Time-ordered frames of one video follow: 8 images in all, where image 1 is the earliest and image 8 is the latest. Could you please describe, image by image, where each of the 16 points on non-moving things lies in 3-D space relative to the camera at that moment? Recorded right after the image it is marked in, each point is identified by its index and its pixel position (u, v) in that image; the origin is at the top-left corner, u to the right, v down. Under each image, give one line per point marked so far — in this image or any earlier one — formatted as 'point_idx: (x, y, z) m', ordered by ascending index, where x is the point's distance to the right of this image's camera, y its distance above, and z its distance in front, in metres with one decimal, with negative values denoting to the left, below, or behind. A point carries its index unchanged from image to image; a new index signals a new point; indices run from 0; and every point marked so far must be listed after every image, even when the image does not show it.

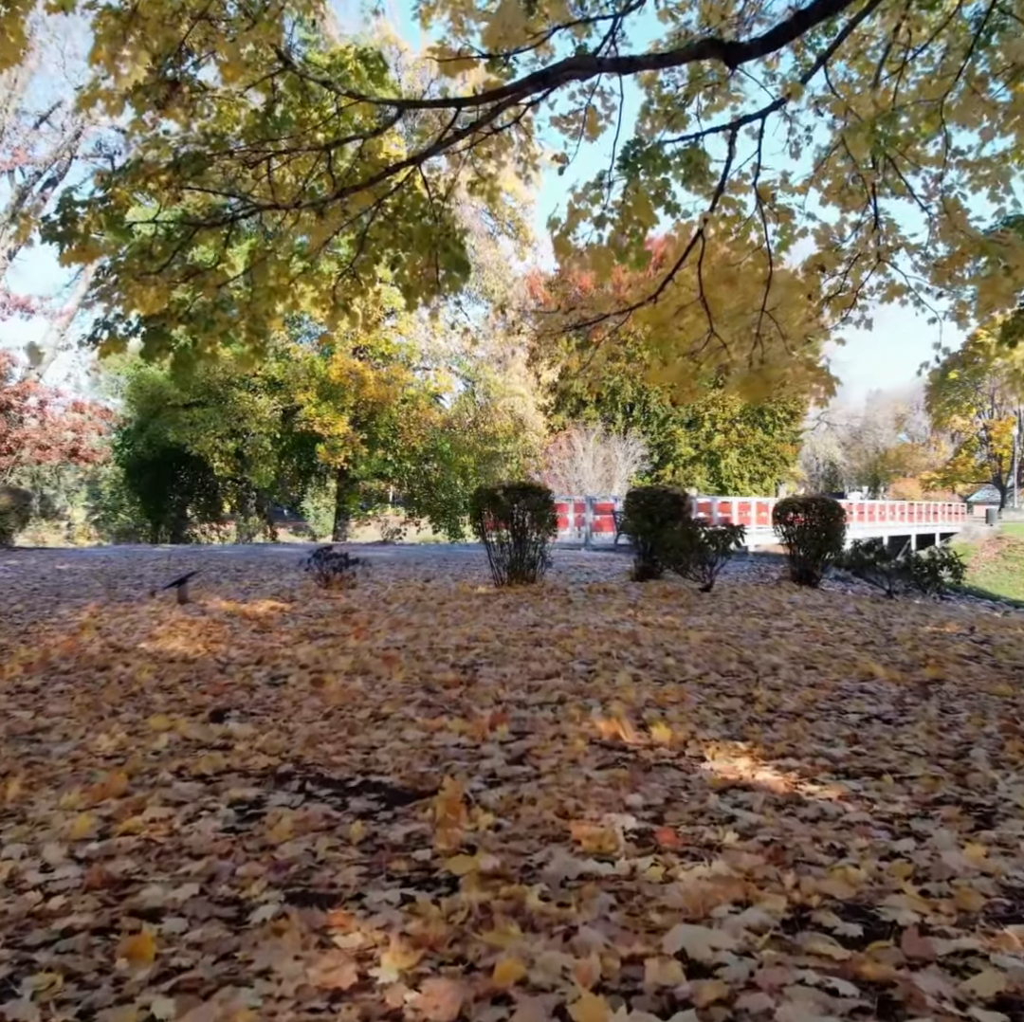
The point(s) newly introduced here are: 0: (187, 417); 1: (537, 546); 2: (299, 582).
0: (-5.3, +1.5, +17.9) m
1: (+0.2, -0.3, +9.2) m
2: (-1.8, -0.6, +9.0) m
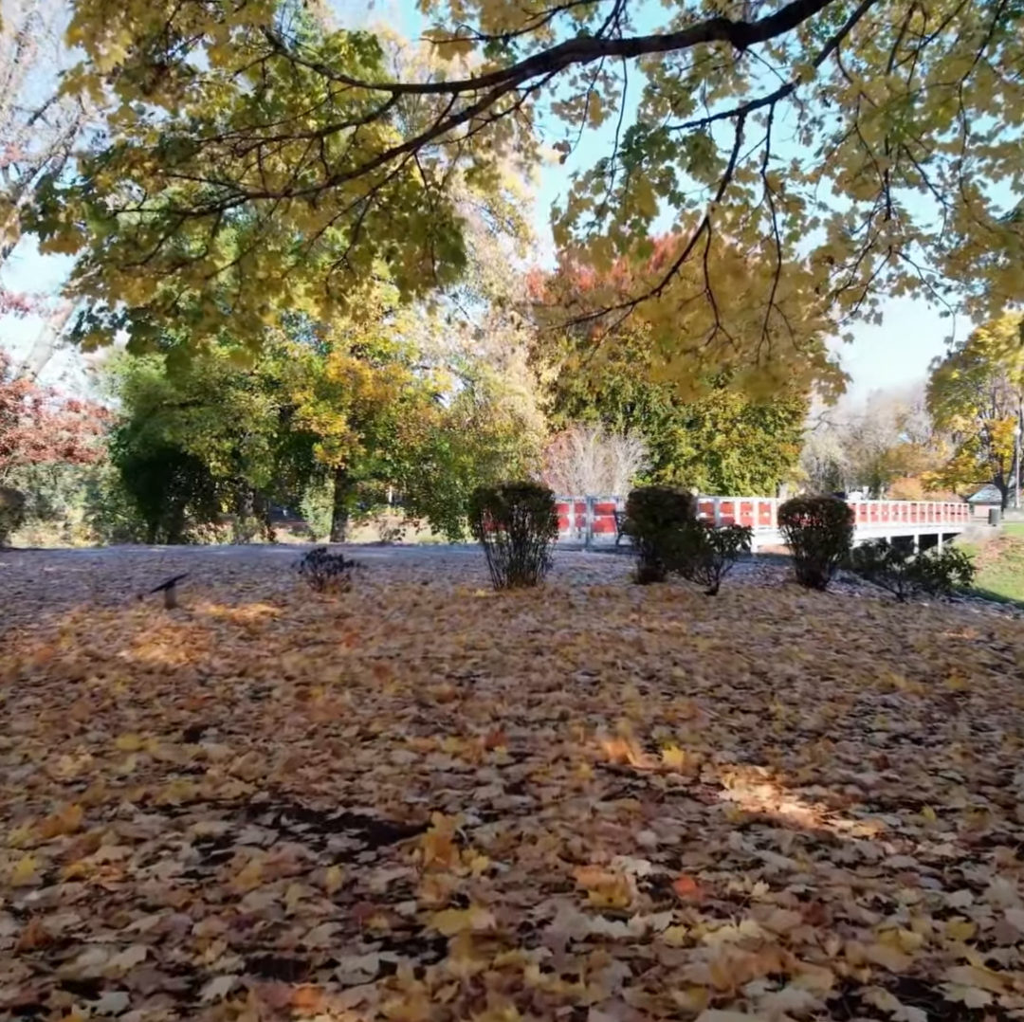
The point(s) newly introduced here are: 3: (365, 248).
0: (-5.3, +1.5, +17.7) m
1: (+0.2, -0.3, +8.9) m
2: (-1.8, -0.6, +8.8) m
3: (-0.9, +1.6, +6.9) m
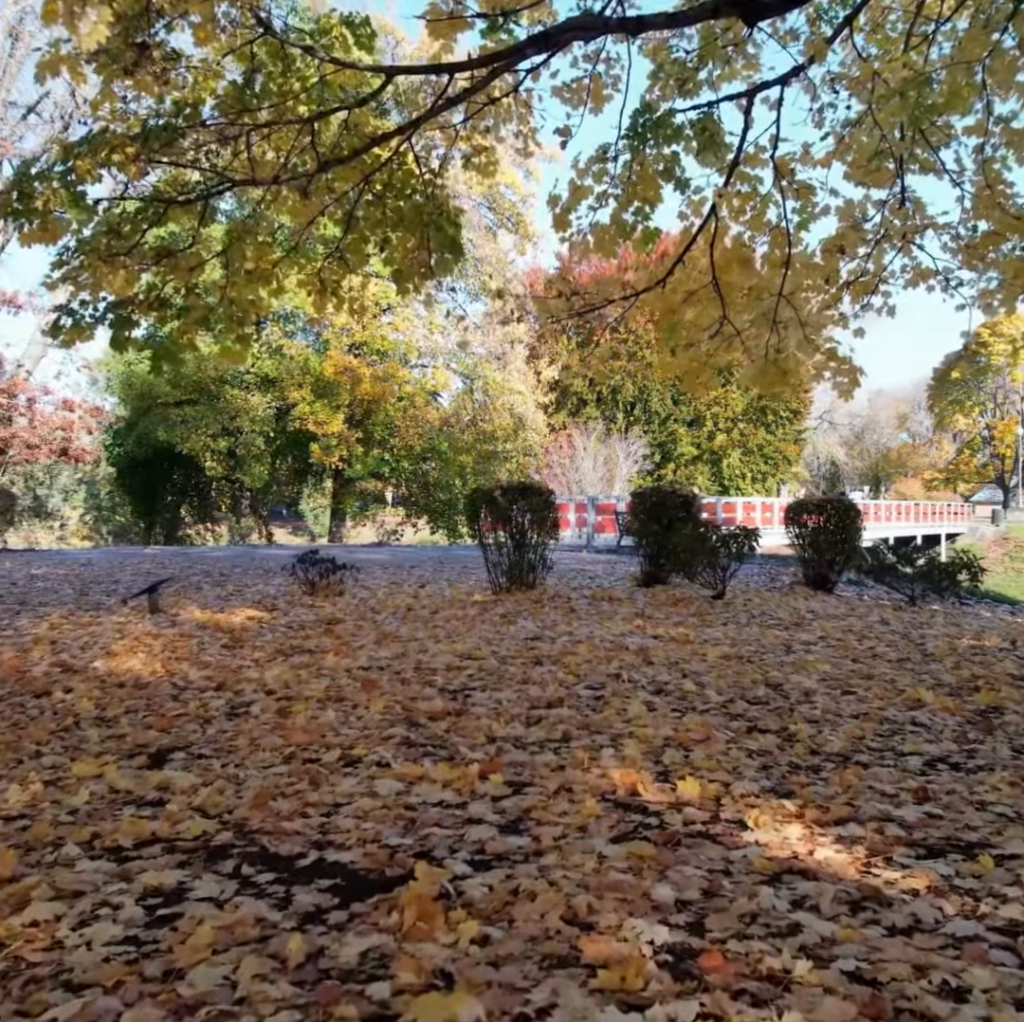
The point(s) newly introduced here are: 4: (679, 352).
0: (-5.3, +1.5, +17.4) m
1: (+0.2, -0.3, +8.6) m
2: (-1.8, -0.6, +8.5) m
3: (-0.9, +1.6, +6.6) m
4: (+0.9, +0.8, +6.0) m
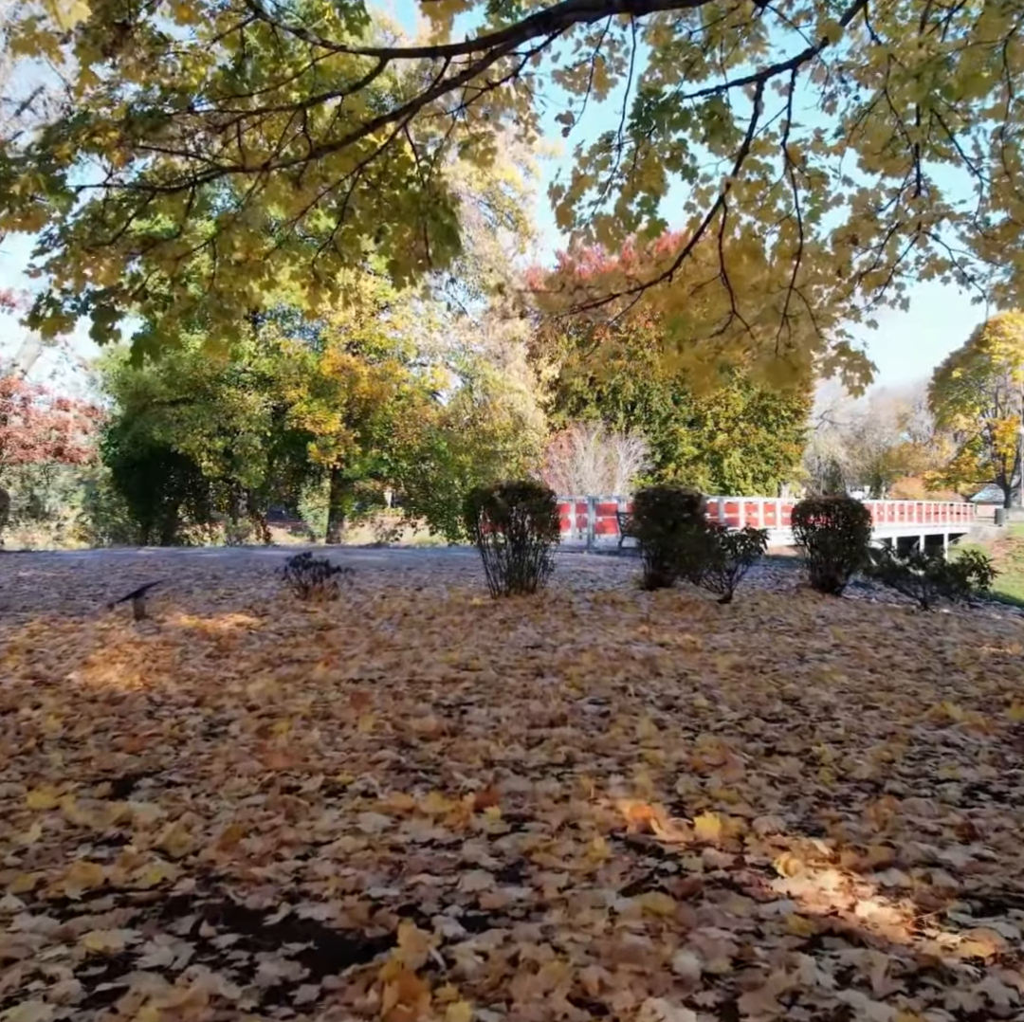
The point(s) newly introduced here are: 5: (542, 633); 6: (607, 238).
0: (-5.3, +1.5, +17.1) m
1: (+0.2, -0.3, +8.3) m
2: (-1.8, -0.6, +8.2) m
3: (-0.9, +1.6, +6.3) m
4: (+0.9, +0.8, +5.8) m
5: (+0.2, -0.7, +5.9) m
6: (+0.5, +1.4, +5.9) m
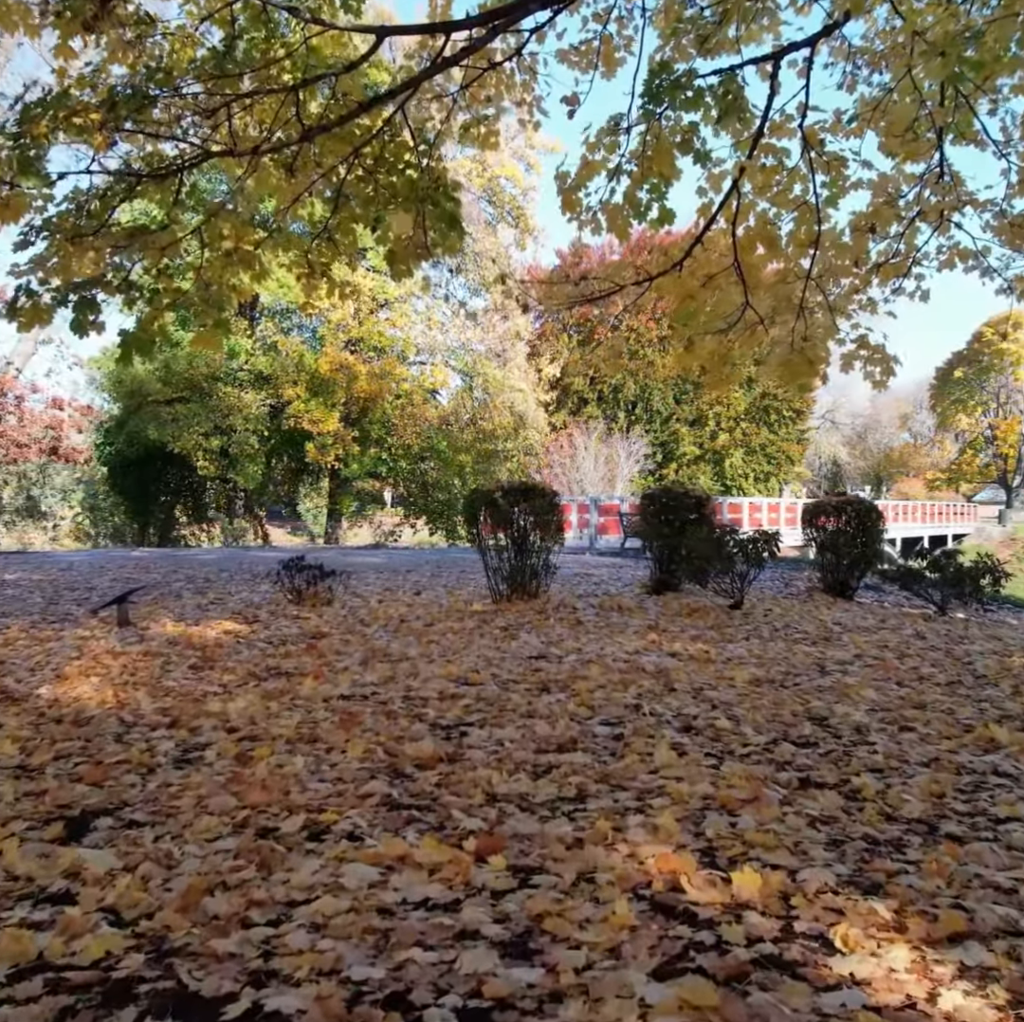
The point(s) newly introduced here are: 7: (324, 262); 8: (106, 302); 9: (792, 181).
0: (-5.3, +1.5, +16.8) m
1: (+0.2, -0.3, +8.0) m
2: (-1.8, -0.6, +7.9) m
3: (-0.9, +1.6, +6.0) m
4: (+0.9, +0.8, +5.4) m
5: (+0.2, -0.7, +5.6) m
6: (+0.5, +1.4, +5.6) m
7: (-1.1, +1.4, +6.2) m
8: (-1.9, +1.0, +5.2) m
9: (+1.5, +1.8, +5.9) m
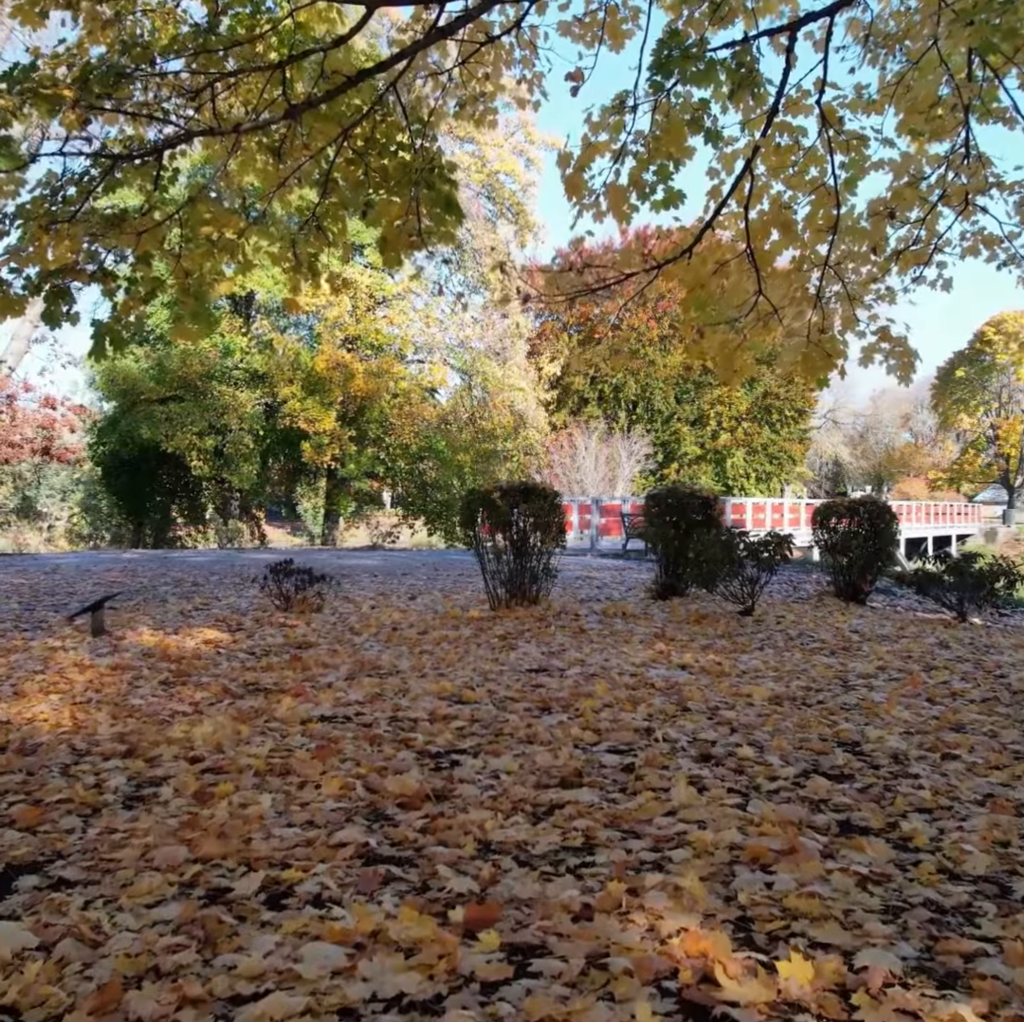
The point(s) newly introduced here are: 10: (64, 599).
0: (-5.3, +1.5, +16.4) m
1: (+0.2, -0.3, +7.7) m
2: (-1.8, -0.6, +7.6) m
3: (-0.9, +1.6, +5.7) m
4: (+0.9, +0.8, +5.1) m
5: (+0.2, -0.7, +5.2) m
6: (+0.5, +1.4, +5.2) m
7: (-1.1, +1.4, +5.9) m
8: (-1.9, +1.0, +4.8) m
9: (+1.5, +1.8, +5.6) m
10: (-3.2, -0.6, +7.8) m
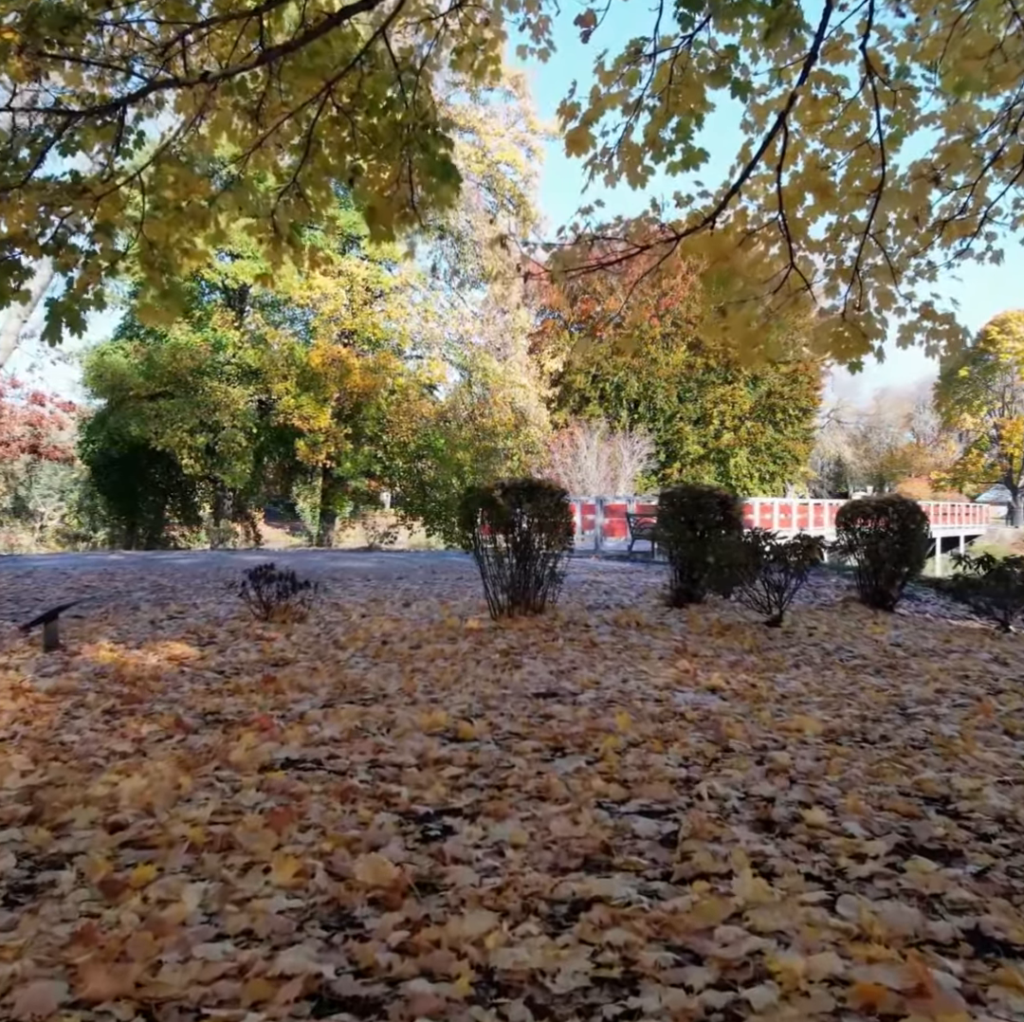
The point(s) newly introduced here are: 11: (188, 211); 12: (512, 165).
0: (-5.2, +1.5, +15.8) m
1: (+0.2, -0.3, +7.0) m
2: (-1.7, -0.6, +6.9) m
3: (-0.9, +1.6, +5.0) m
4: (+0.9, +0.8, +4.4) m
5: (+0.2, -0.7, +4.6) m
6: (+0.5, +1.4, +4.6) m
7: (-1.1, +1.4, +5.2) m
8: (-1.9, +1.0, +4.2) m
9: (+1.5, +1.8, +4.9) m
10: (-3.1, -0.6, +7.1) m
11: (-1.5, +1.4, +4.9) m
12: (0.0, +5.2, +16.3) m
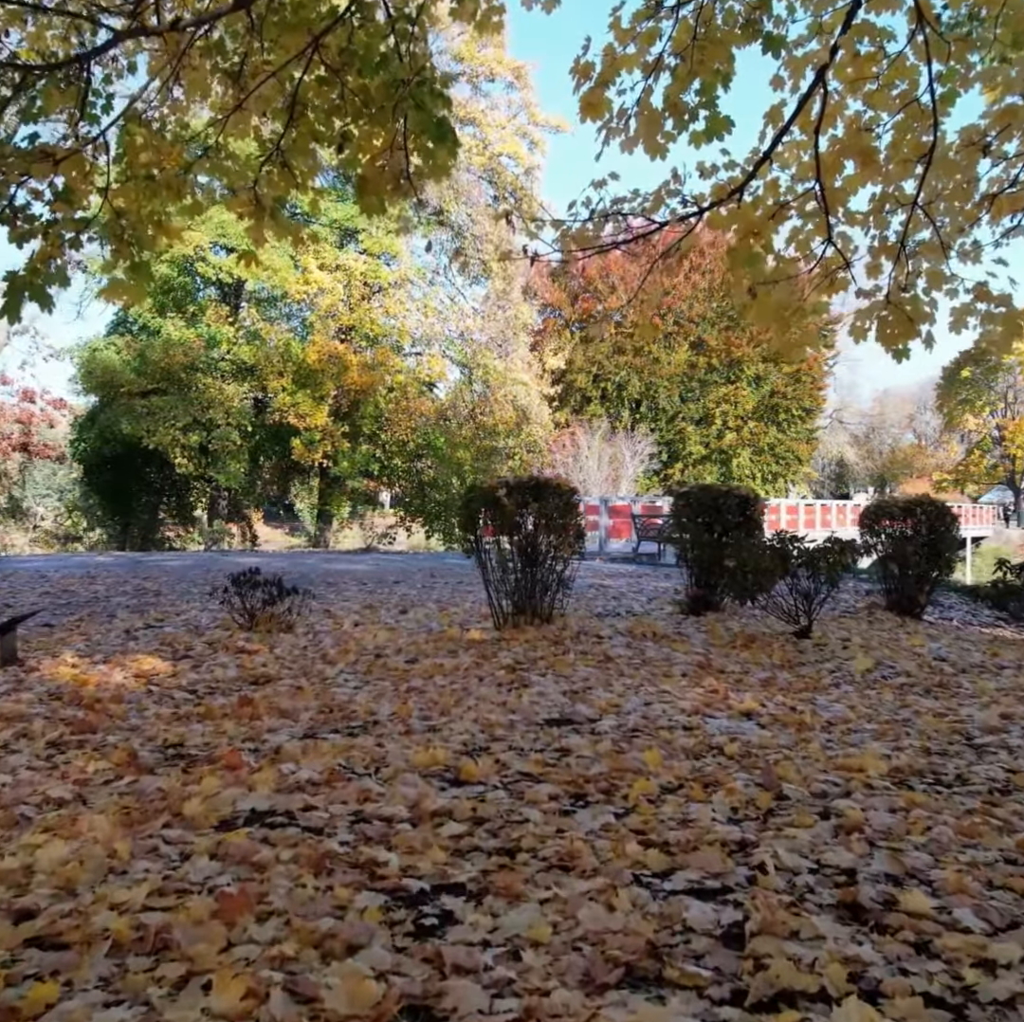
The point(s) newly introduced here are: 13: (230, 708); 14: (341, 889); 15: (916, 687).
0: (-5.2, +1.5, +15.3) m
1: (+0.2, -0.3, +6.5) m
2: (-1.7, -0.6, +6.4) m
3: (-0.9, +1.6, +4.5) m
4: (+0.9, +0.8, +3.9) m
5: (+0.2, -0.7, +4.1) m
6: (+0.6, +1.4, +4.1) m
7: (-1.0, +1.4, +4.7) m
8: (-1.9, +1.0, +3.6) m
9: (+1.6, +1.8, +4.4) m
10: (-3.1, -0.6, +6.6) m
11: (-1.4, +1.4, +4.3) m
12: (0.0, +5.2, +15.8) m
13: (-0.9, -0.7, +3.6) m
14: (-0.4, -0.7, +2.4) m
15: (+1.6, -0.7, +4.4) m
